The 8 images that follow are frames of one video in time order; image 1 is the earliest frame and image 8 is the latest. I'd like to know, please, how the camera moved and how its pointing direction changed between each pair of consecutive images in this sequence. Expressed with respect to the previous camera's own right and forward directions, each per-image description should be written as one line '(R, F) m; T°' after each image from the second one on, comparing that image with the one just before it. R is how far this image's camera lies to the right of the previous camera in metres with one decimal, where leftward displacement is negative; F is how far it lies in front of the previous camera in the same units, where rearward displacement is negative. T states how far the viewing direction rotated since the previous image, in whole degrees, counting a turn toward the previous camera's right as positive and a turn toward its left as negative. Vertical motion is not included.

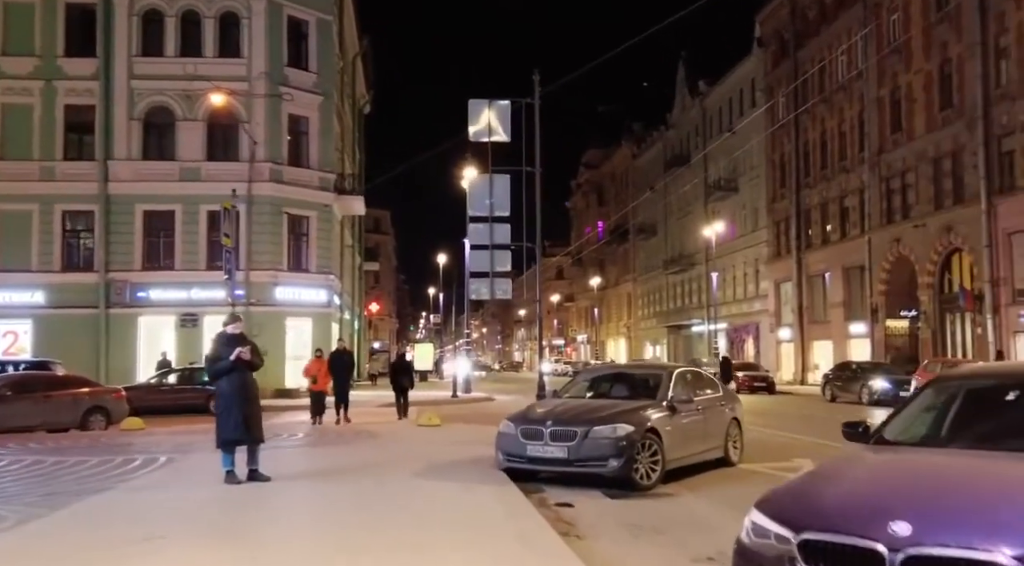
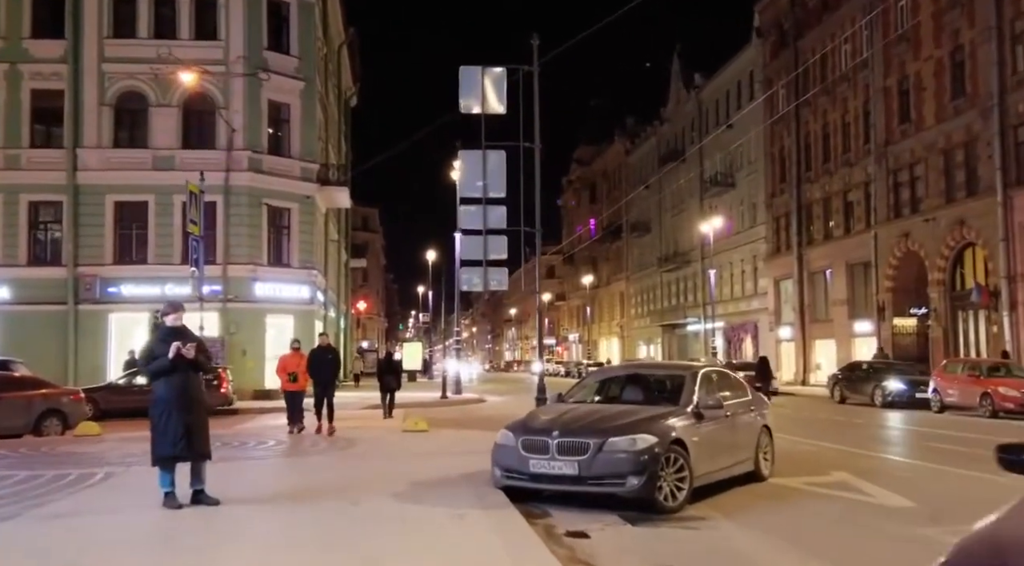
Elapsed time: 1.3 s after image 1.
(-0.1, +1.7) m; +1°
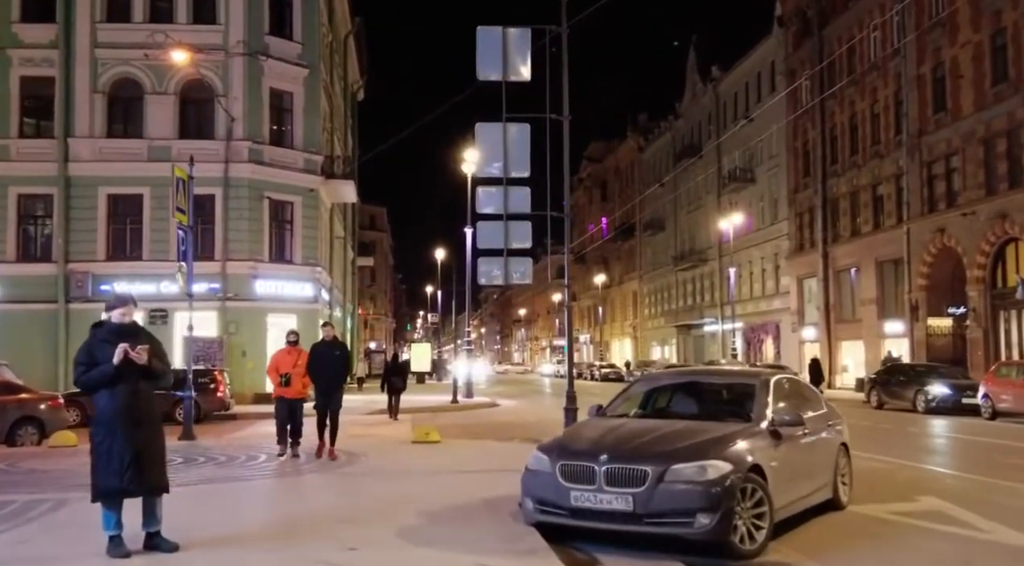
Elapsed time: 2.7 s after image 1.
(-0.2, +1.8) m; -1°
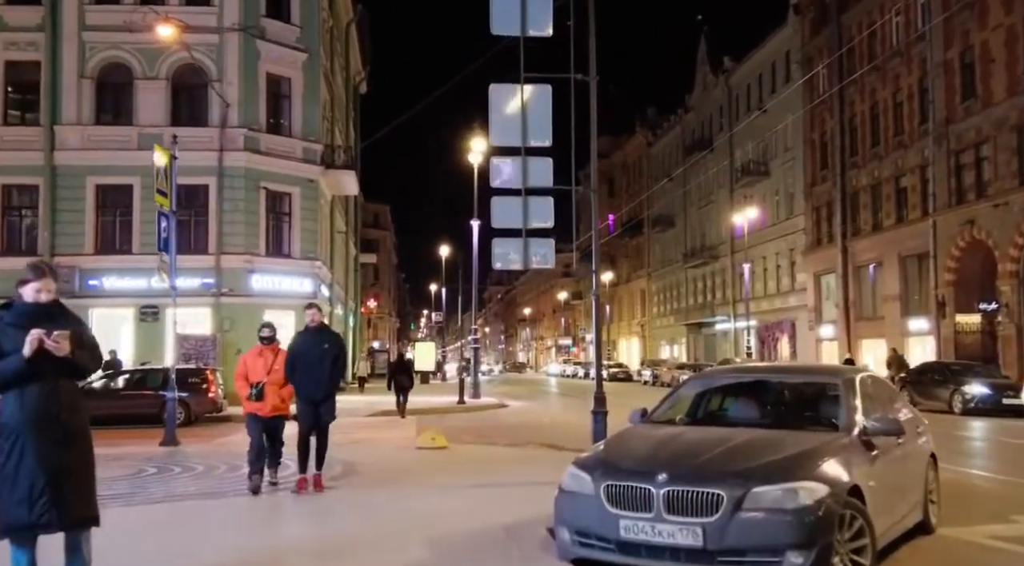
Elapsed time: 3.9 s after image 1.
(-0.2, +1.6) m; 0°
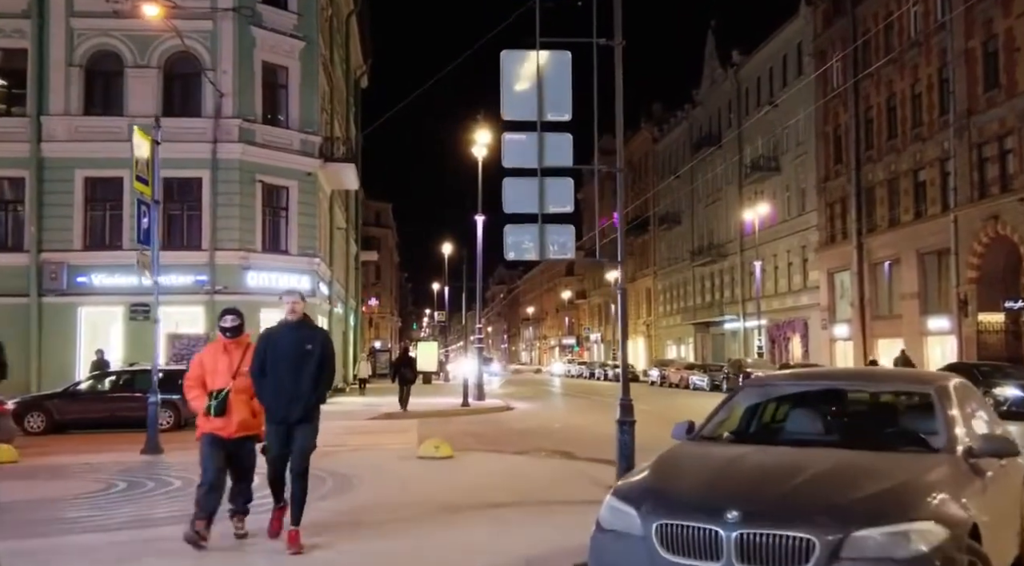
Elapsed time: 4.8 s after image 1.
(-0.1, +1.2) m; 0°
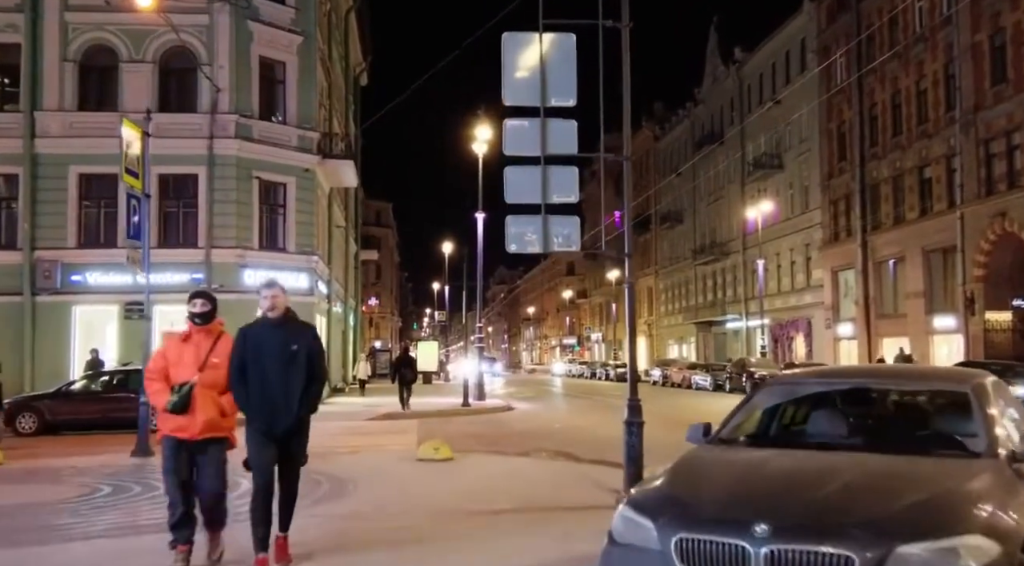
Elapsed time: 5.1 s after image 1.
(0.0, +0.4) m; 0°
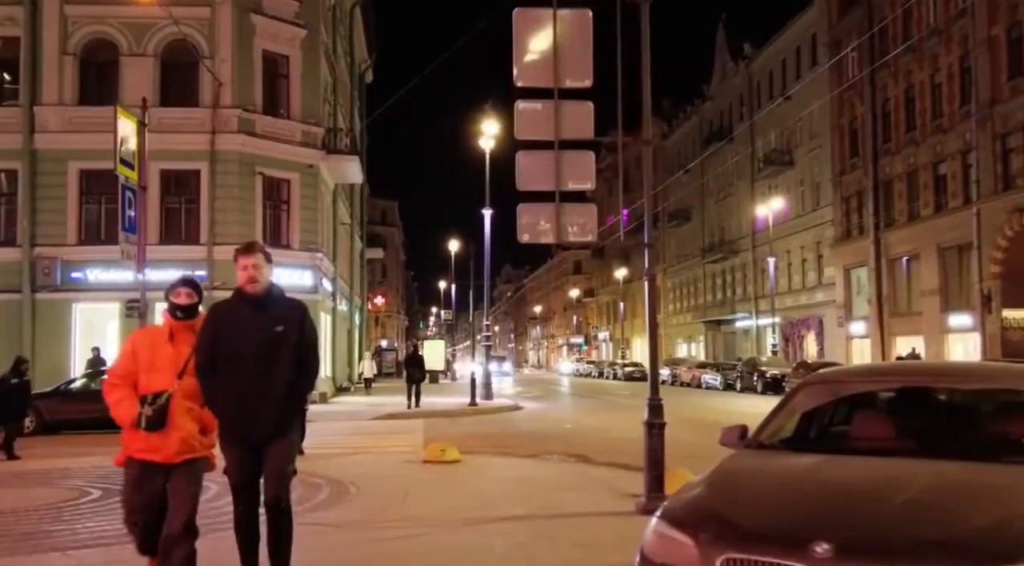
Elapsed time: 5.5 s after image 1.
(-0.1, +0.6) m; 0°
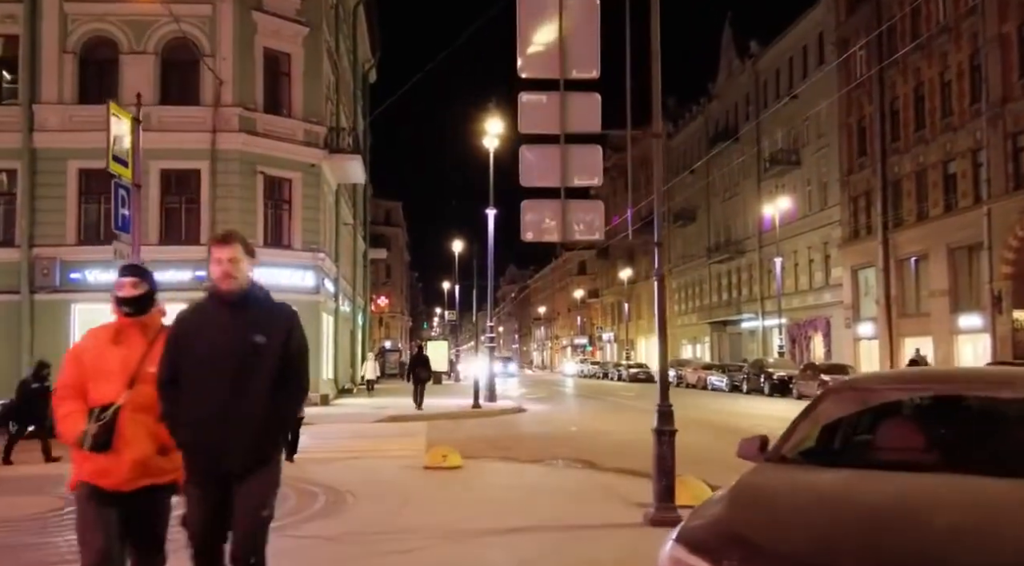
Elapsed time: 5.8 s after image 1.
(0.0, +0.4) m; 0°
